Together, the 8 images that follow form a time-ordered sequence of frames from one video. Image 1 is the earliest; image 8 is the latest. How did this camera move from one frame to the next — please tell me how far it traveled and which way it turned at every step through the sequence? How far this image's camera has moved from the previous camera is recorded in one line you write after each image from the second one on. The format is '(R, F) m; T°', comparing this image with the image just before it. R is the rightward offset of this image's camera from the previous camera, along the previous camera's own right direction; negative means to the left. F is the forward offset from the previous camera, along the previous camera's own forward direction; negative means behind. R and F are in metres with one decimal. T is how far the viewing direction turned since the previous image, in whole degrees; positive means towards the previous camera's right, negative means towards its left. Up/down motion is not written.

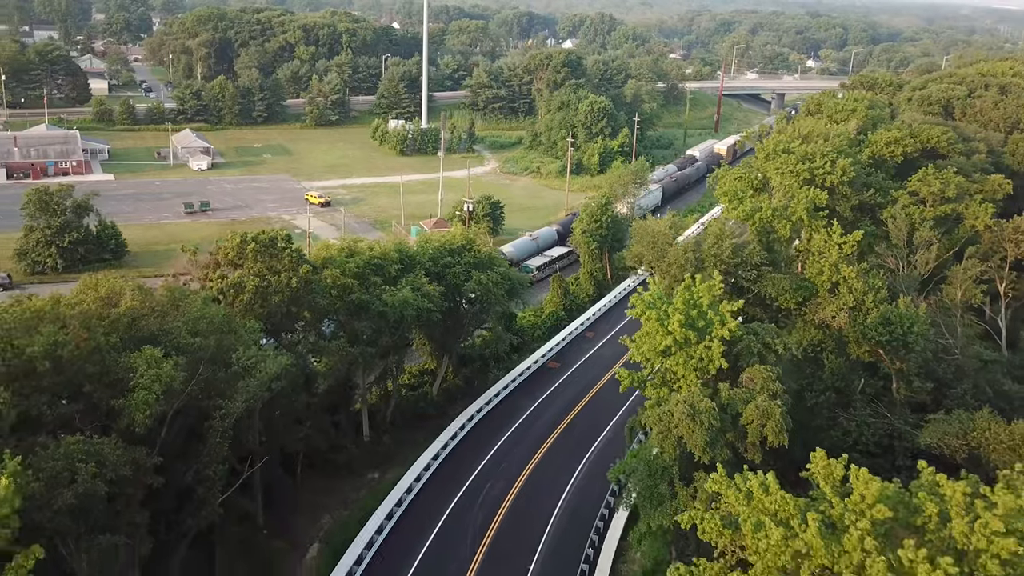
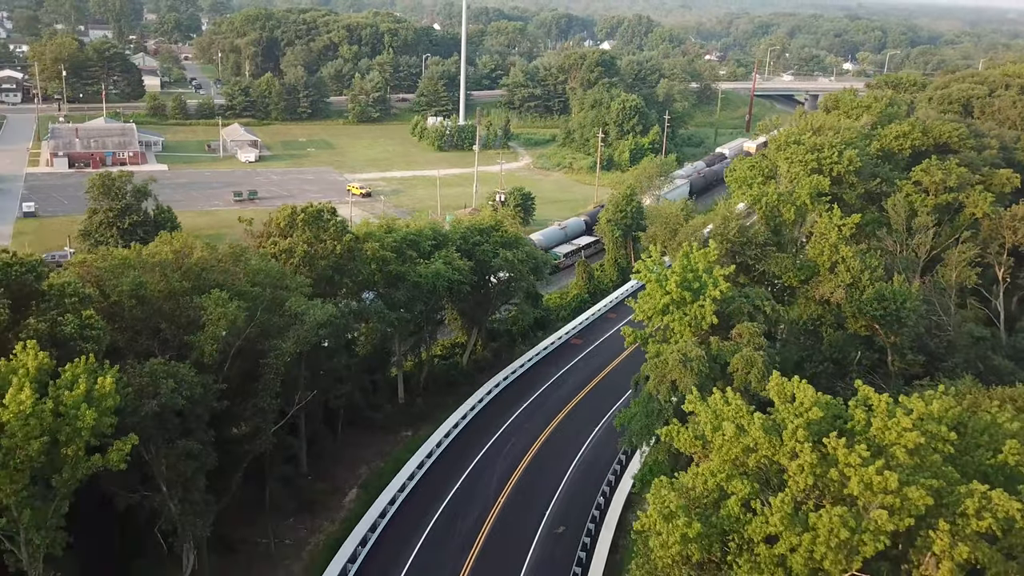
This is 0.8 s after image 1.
(+0.5, -2.6) m; -2°
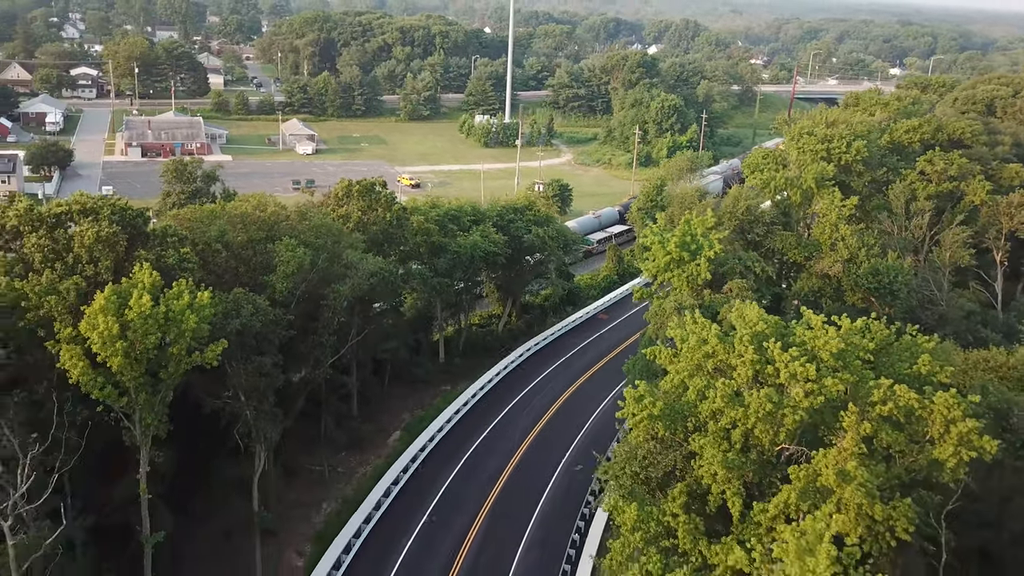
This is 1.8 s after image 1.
(+0.7, -3.6) m; -3°
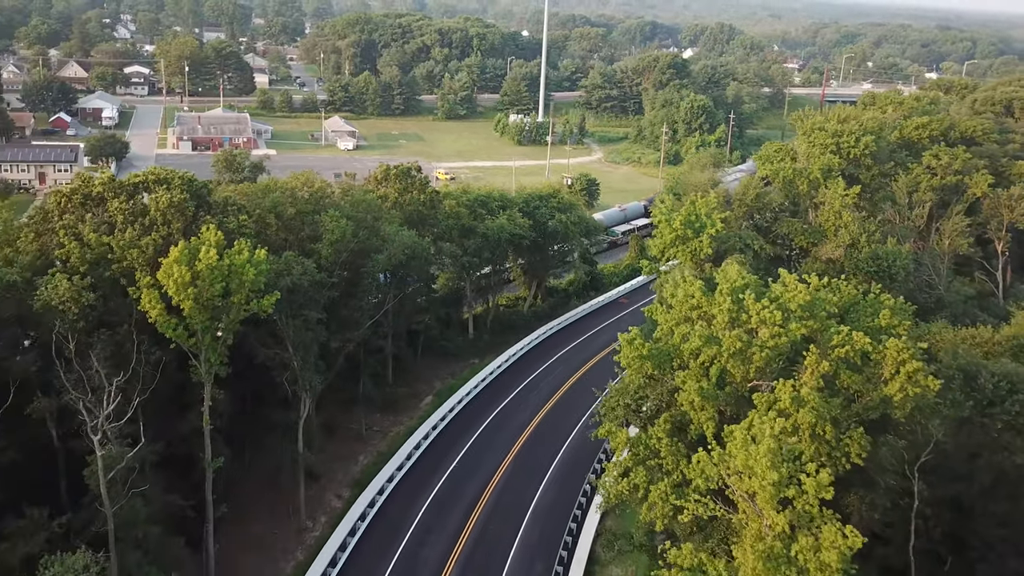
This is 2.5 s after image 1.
(+0.5, -2.7) m; -2°
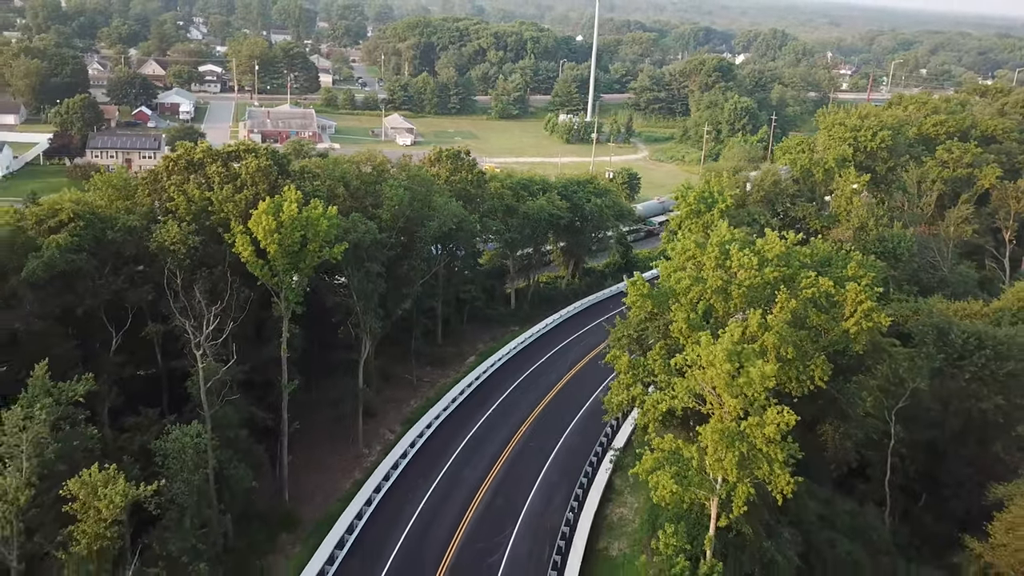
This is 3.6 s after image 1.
(+0.7, -4.0) m; -3°
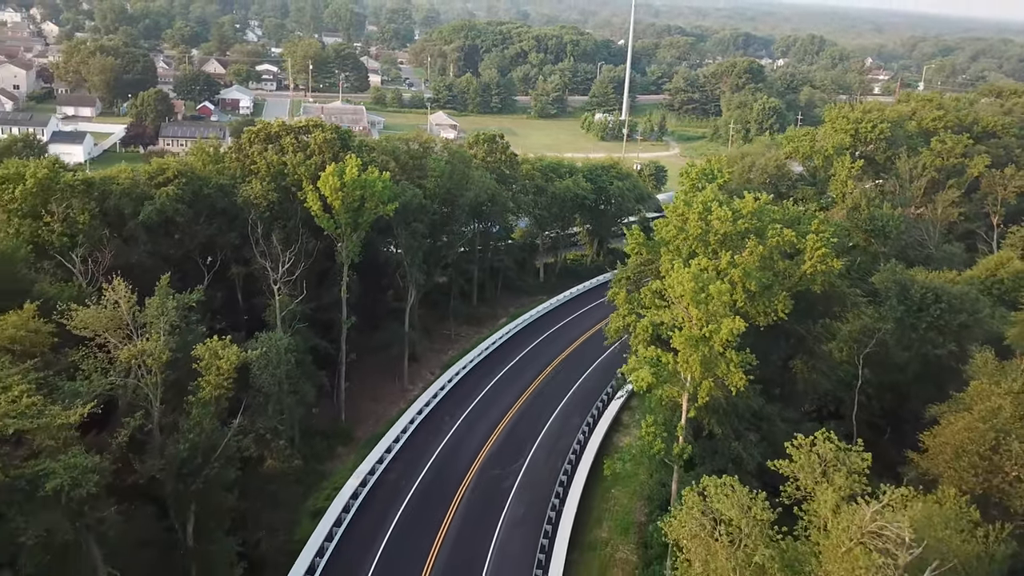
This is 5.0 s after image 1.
(+0.7, -5.0) m; -2°
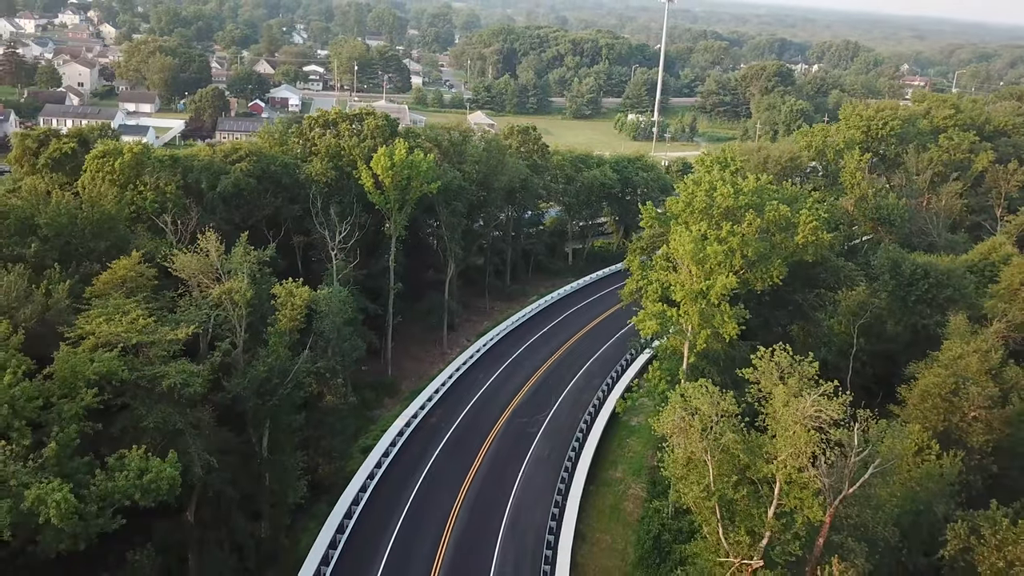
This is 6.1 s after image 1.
(+0.3, -3.8) m; -2°
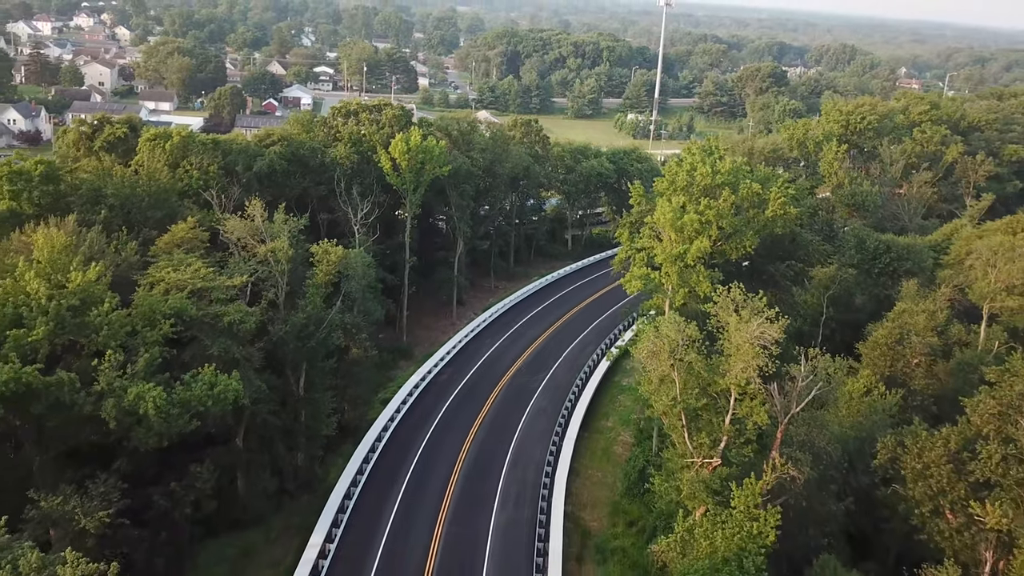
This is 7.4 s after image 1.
(0.0, -3.9) m; 0°
